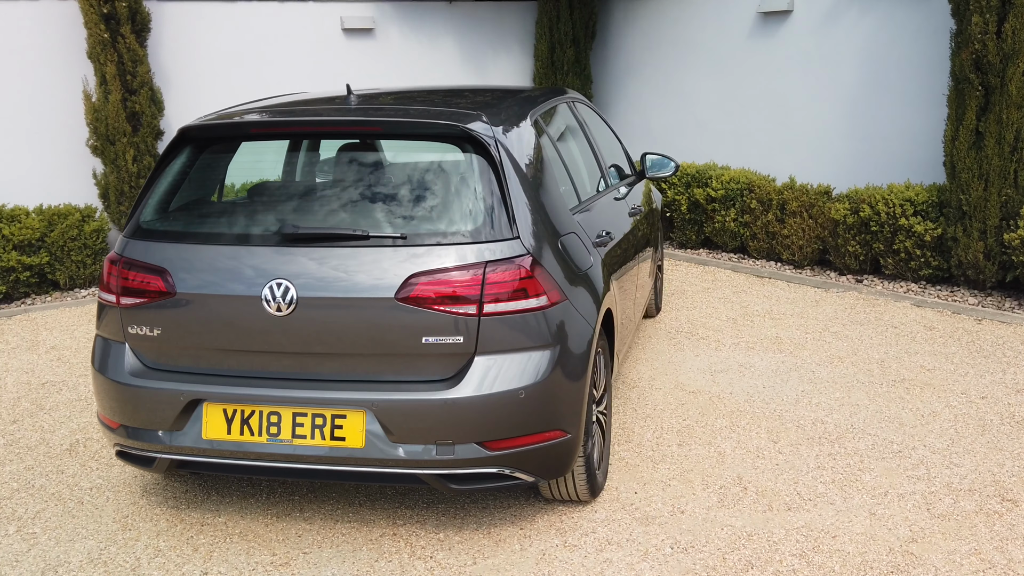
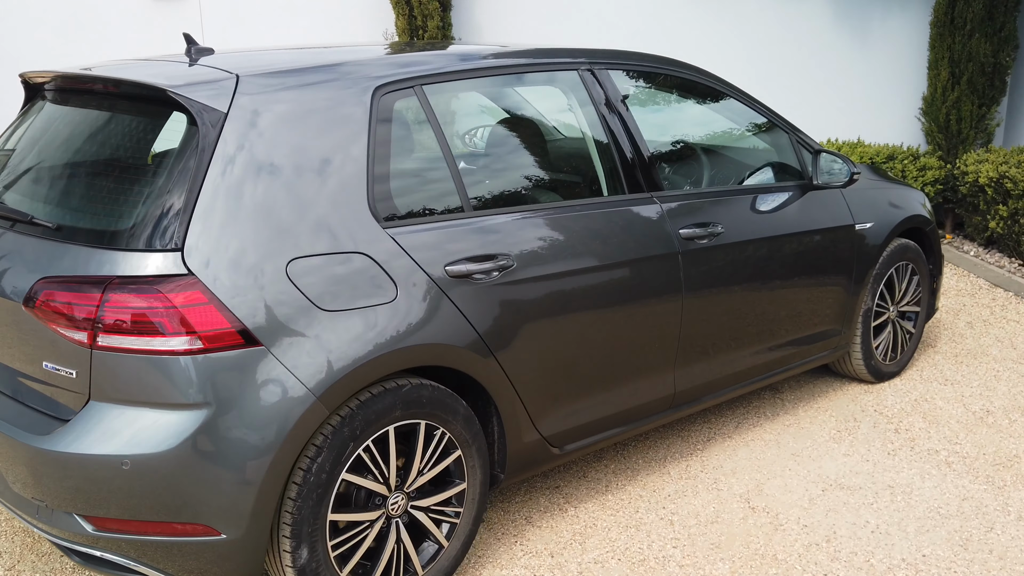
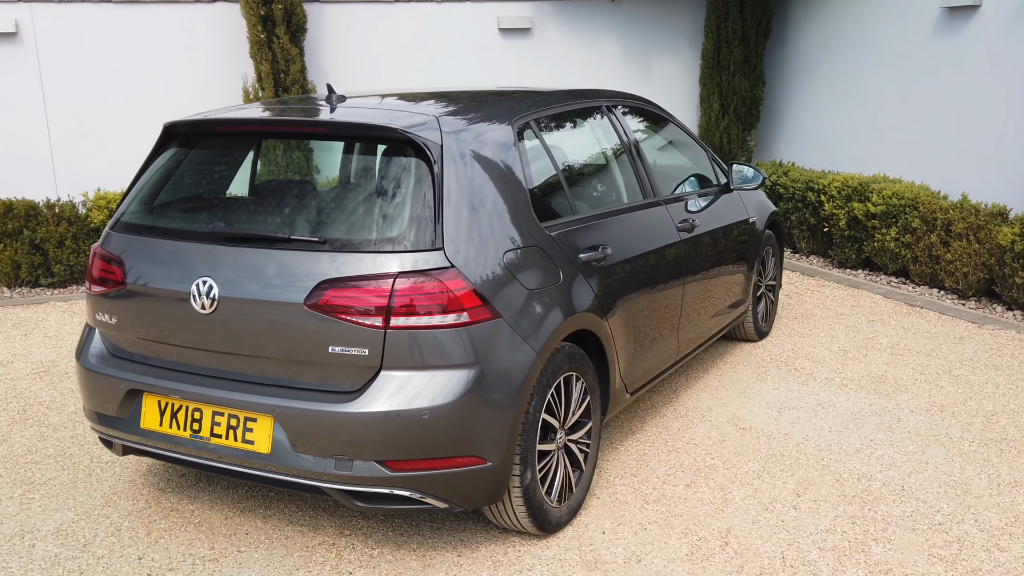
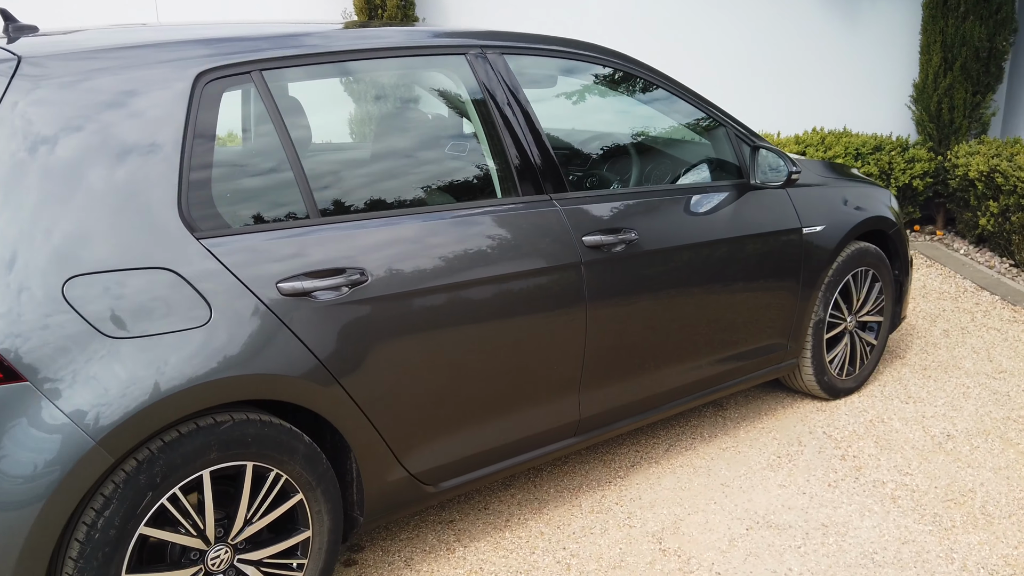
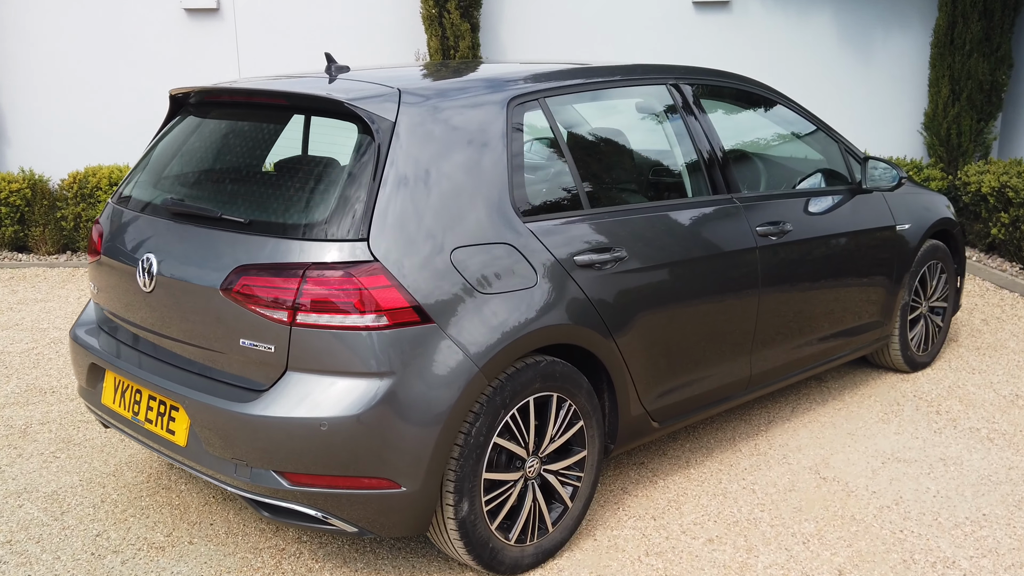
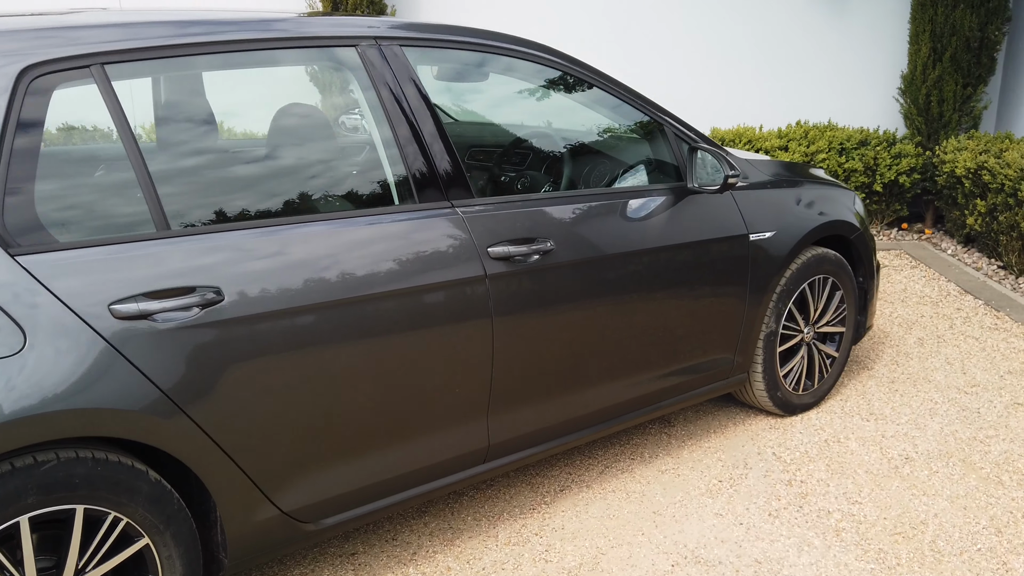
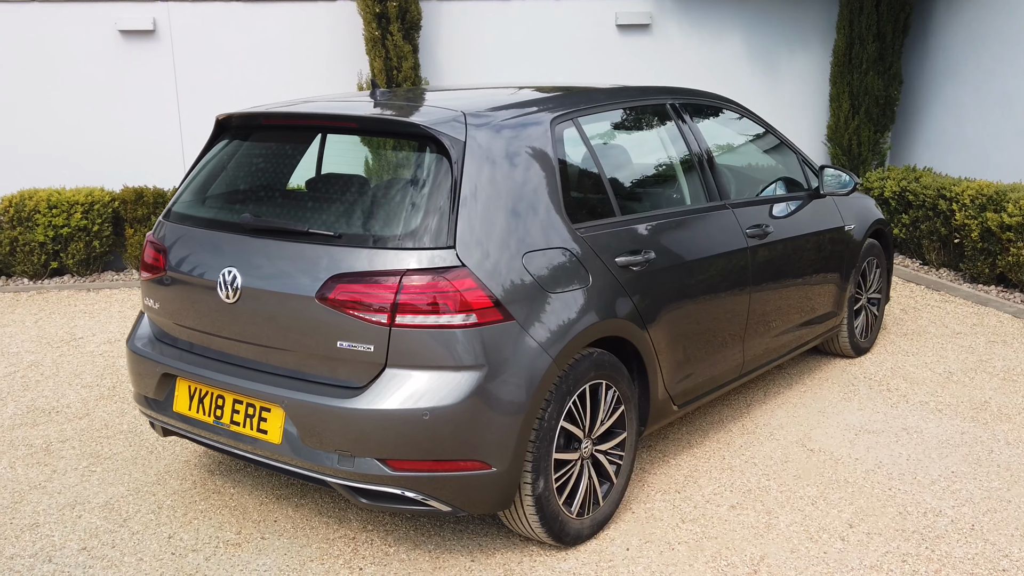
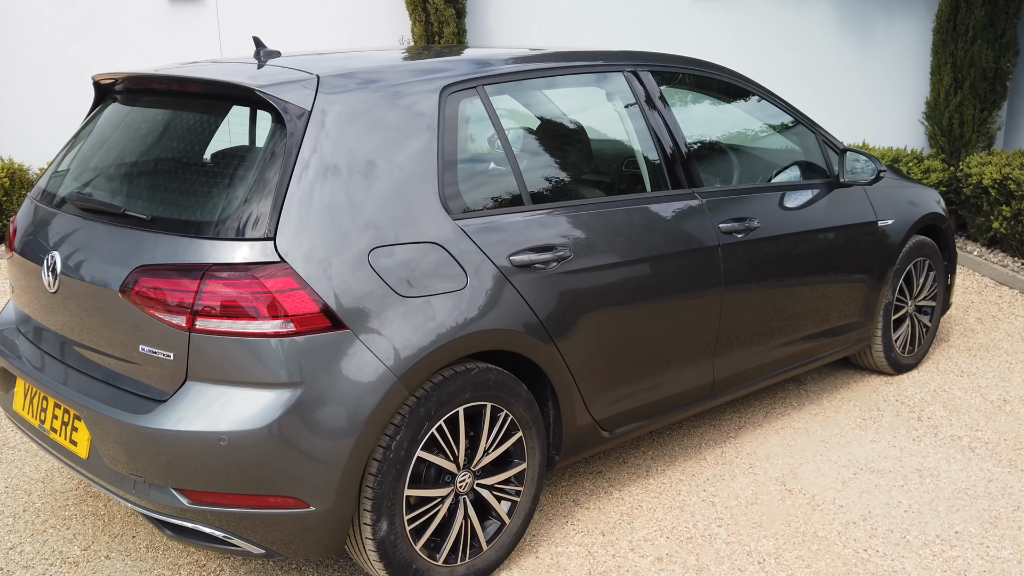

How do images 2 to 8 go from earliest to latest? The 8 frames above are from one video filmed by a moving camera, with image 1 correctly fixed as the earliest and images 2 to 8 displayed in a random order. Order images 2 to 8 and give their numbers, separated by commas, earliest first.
3, 7, 5, 8, 2, 4, 6
